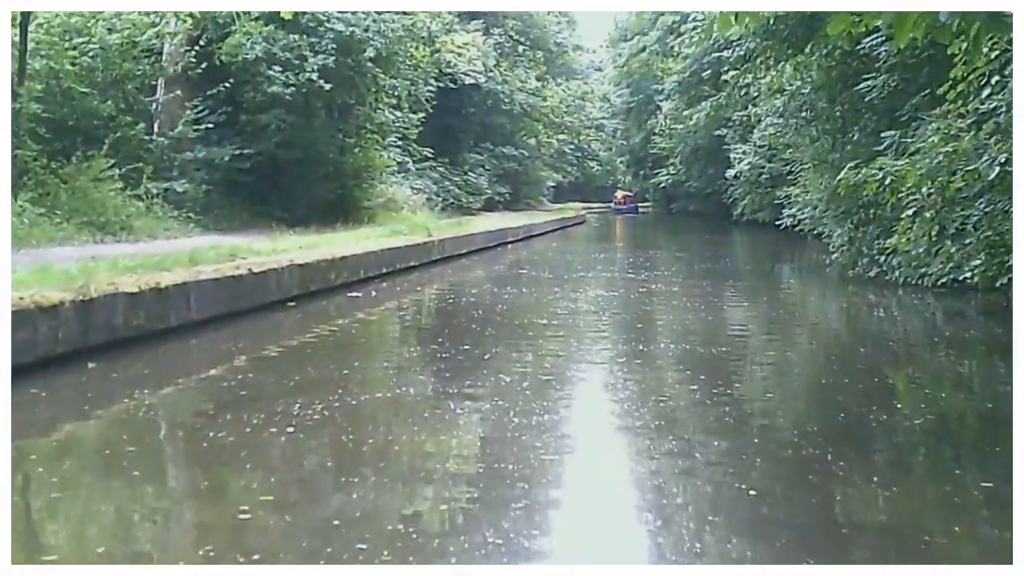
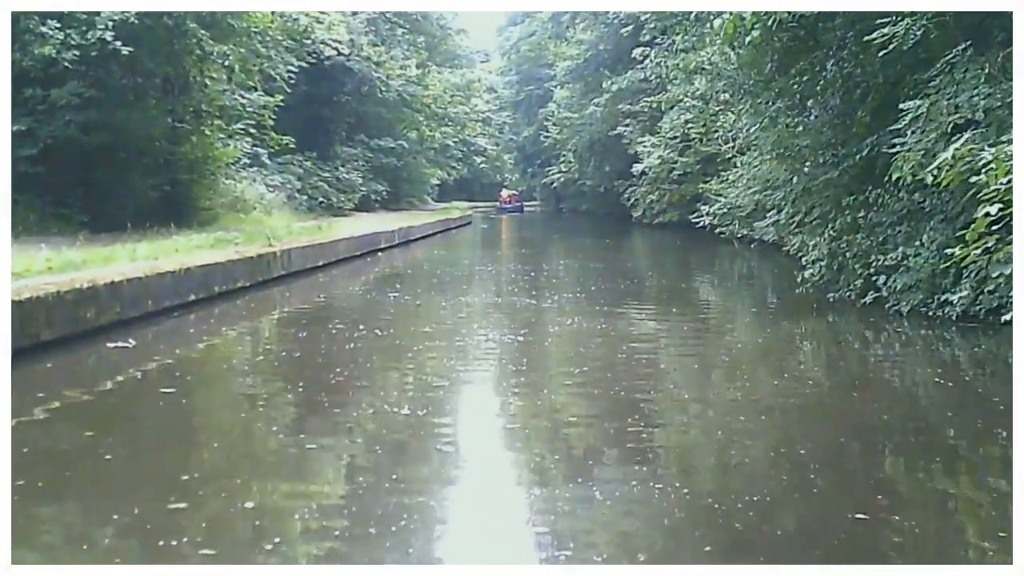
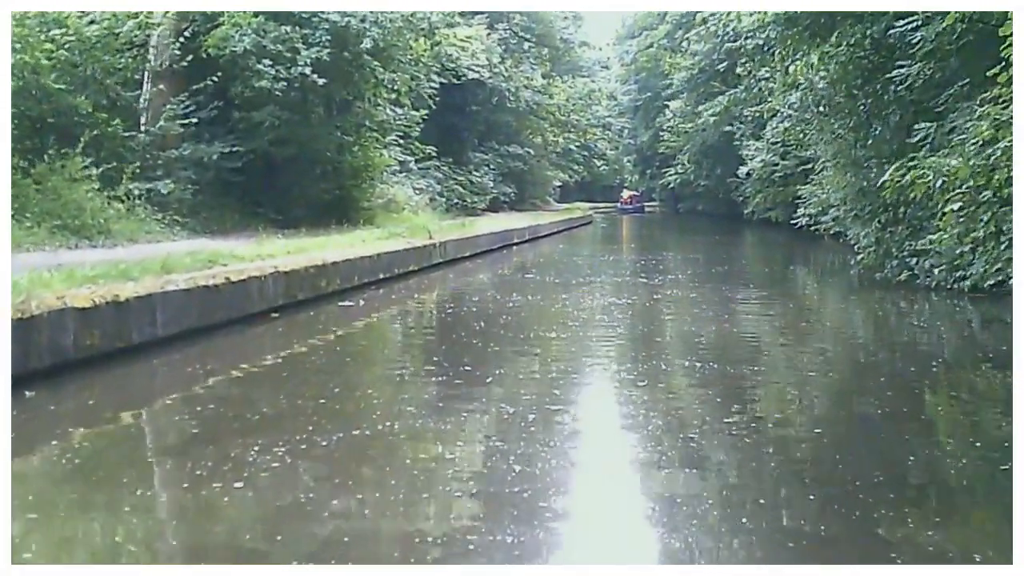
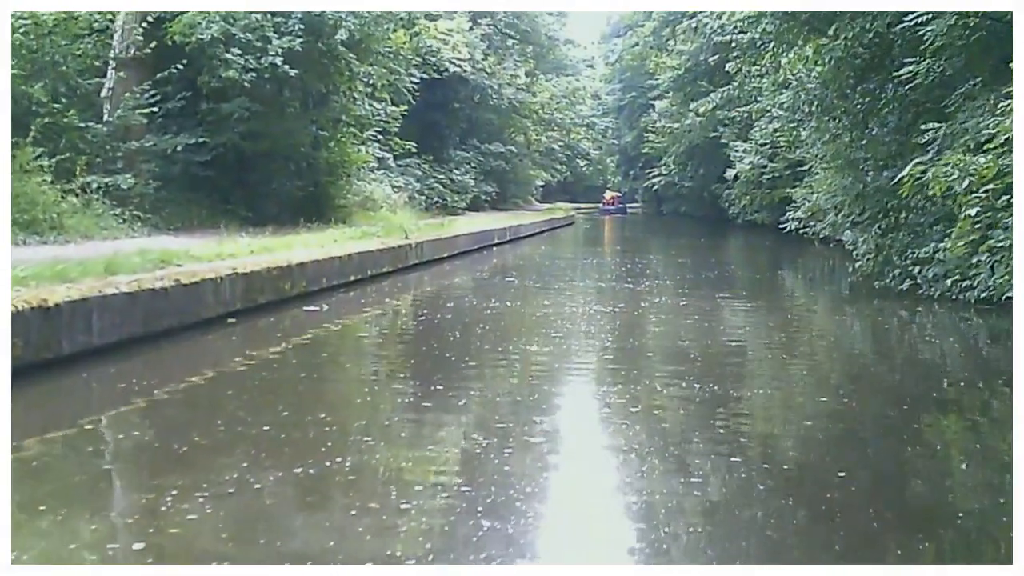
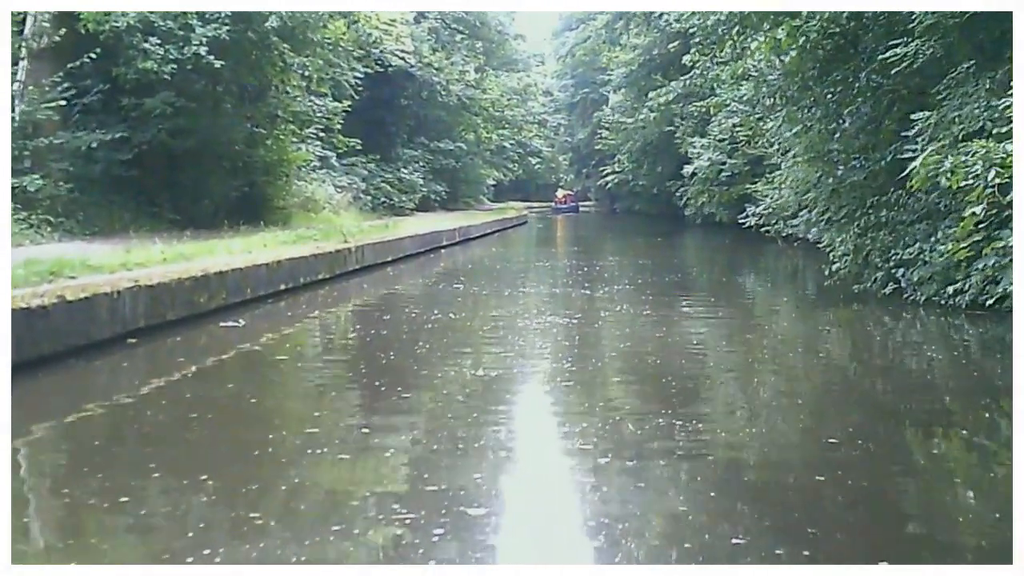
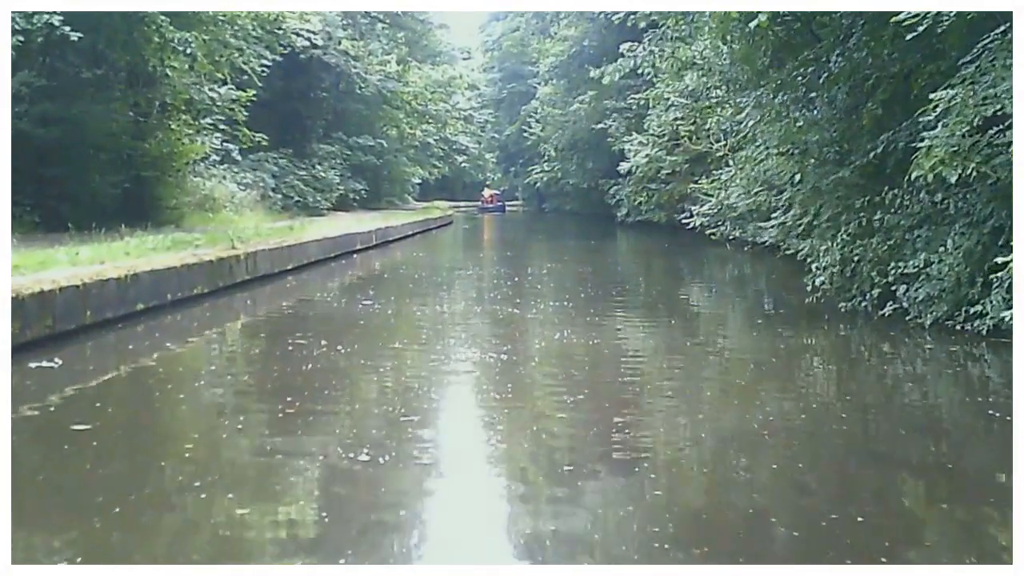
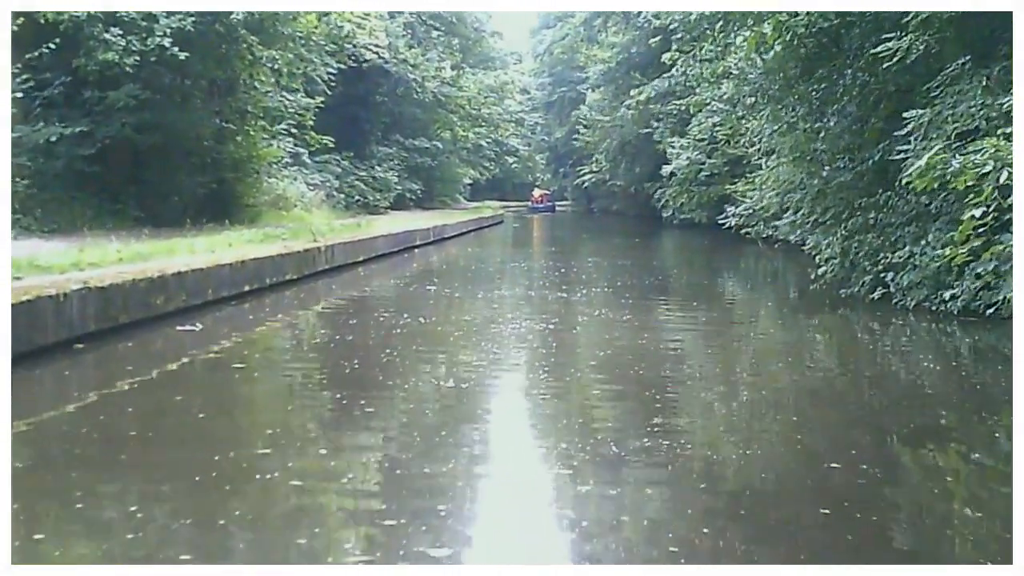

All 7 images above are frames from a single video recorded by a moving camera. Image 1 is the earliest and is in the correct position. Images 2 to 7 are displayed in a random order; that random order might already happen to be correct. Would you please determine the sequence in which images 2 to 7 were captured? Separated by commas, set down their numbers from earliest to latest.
3, 4, 5, 7, 2, 6
